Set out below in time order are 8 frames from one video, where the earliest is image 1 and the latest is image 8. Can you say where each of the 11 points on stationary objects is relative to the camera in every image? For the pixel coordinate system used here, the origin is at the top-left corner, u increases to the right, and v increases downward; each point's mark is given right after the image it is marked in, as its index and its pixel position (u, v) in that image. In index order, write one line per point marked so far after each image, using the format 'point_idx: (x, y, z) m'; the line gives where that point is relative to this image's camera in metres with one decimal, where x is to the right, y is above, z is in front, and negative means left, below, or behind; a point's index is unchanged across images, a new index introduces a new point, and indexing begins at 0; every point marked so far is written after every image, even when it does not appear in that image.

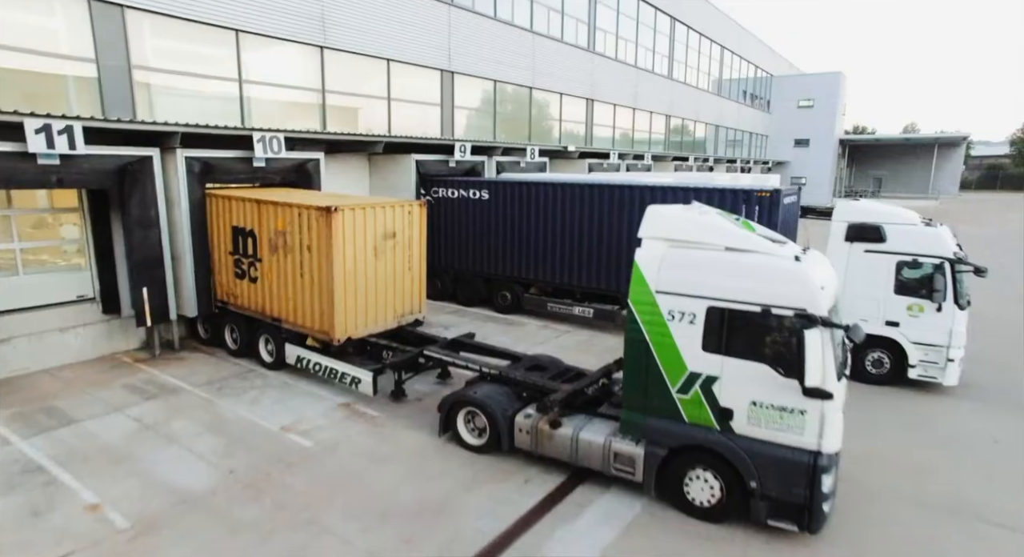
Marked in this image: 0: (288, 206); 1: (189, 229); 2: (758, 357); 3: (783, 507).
0: (-3.2, +1.0, +9.0) m
1: (-5.3, +0.8, +10.1) m
2: (+2.2, -0.7, +5.5) m
3: (+2.5, -2.0, +5.6) m
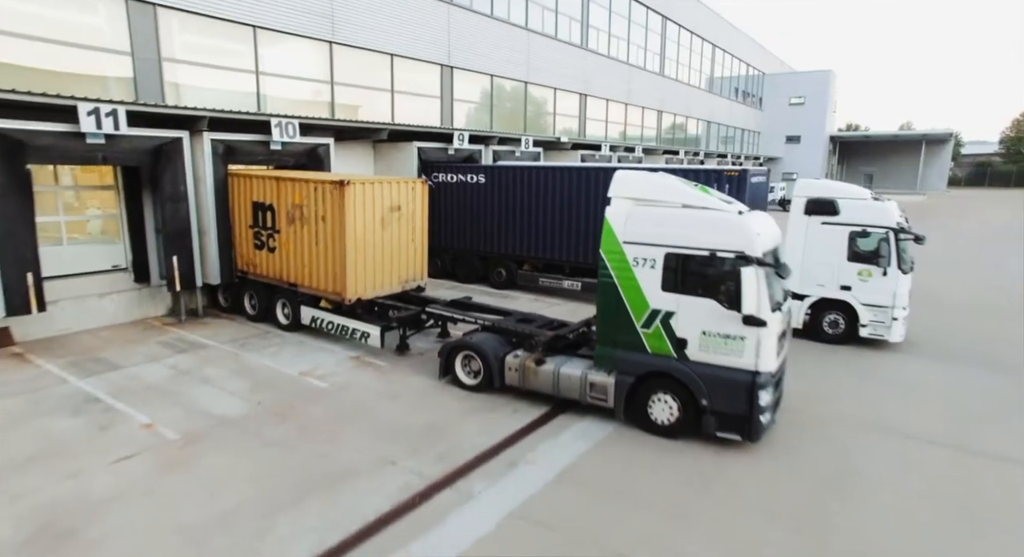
0: (-3.4, +1.6, +10.0) m
1: (-5.4, +1.3, +11.2) m
2: (+2.1, -0.2, +6.6) m
3: (+2.4, -1.5, +6.7) m
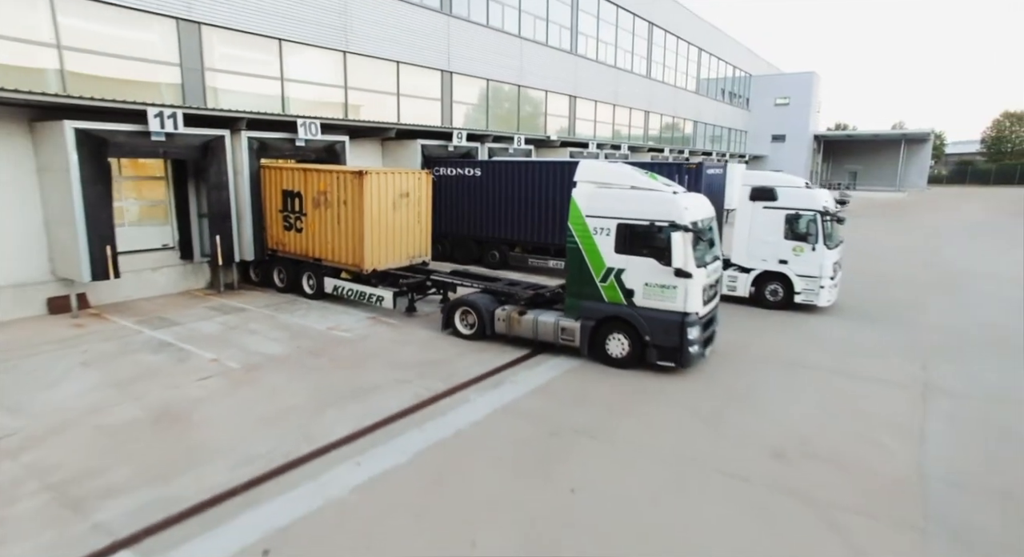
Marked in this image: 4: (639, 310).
0: (-3.6, +2.1, +12.1) m
1: (-5.6, +1.8, +13.2) m
2: (+1.9, +0.3, +8.6) m
3: (+2.2, -1.0, +8.7) m
4: (+1.8, -0.4, +8.8) m
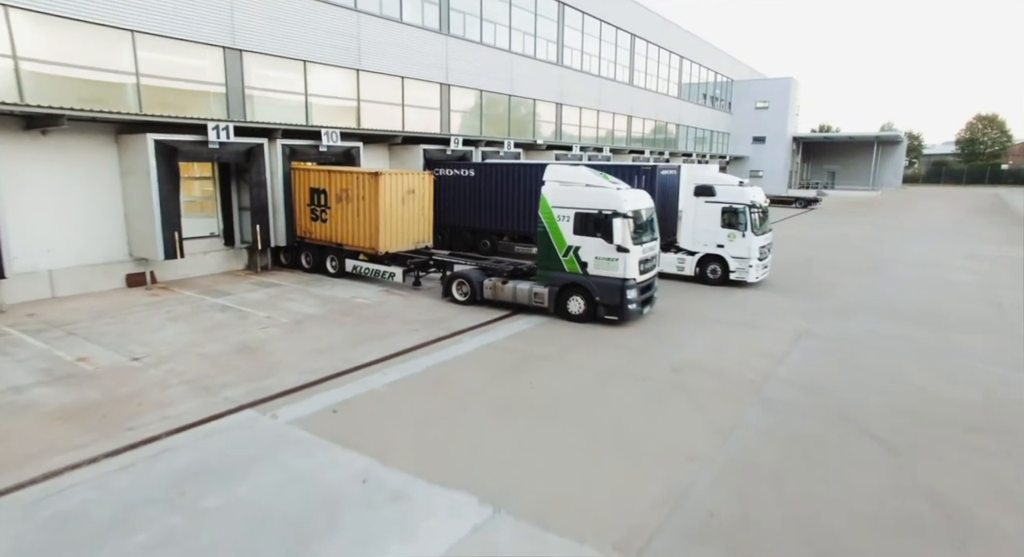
0: (-3.9, +2.5, +14.9) m
1: (-5.9, +2.3, +16.0) m
2: (+1.6, +0.8, +11.4) m
3: (+1.9, -0.6, +11.6) m
4: (+1.5, 0.0, +11.6) m
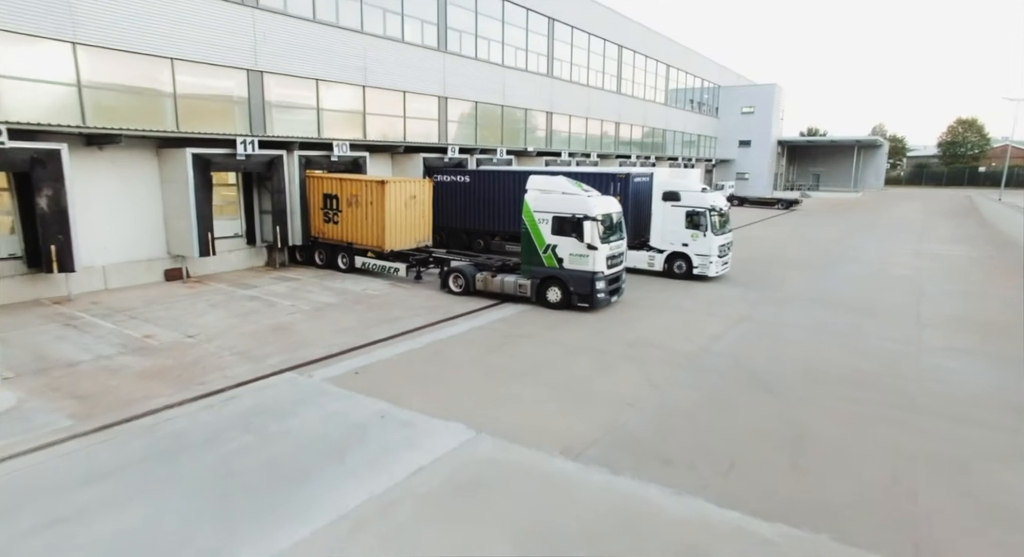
0: (-4.2, +2.7, +16.9) m
1: (-6.2, +2.4, +18.1) m
2: (+1.3, +0.9, +13.5) m
3: (+1.6, -0.4, +13.7) m
4: (+1.2, +0.2, +13.7) m
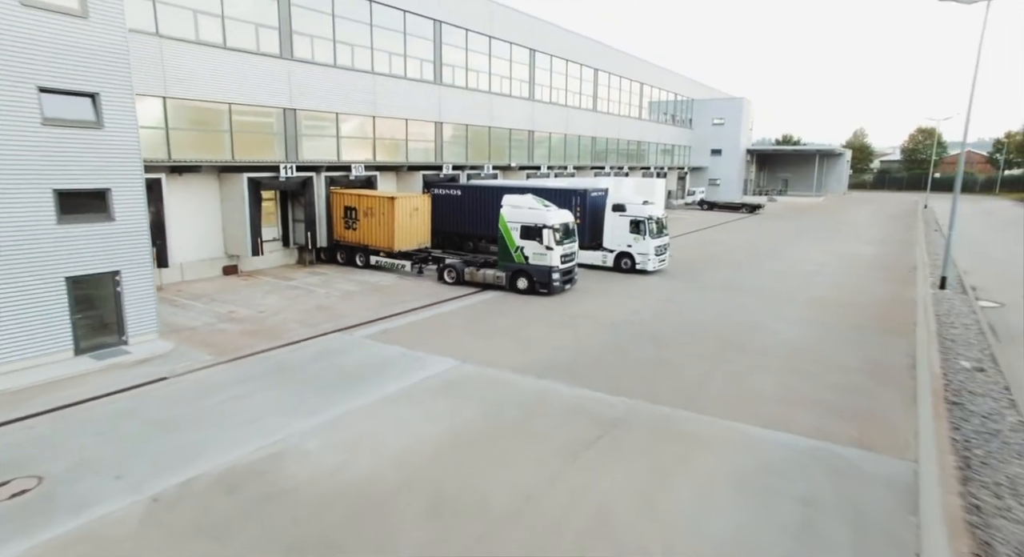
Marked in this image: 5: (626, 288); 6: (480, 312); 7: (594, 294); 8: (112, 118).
0: (-4.8, +2.8, +21.6) m
1: (-6.9, +2.6, +22.7) m
2: (+0.7, +1.1, +18.2) m
3: (+1.0, -0.2, +18.4) m
4: (+0.6, +0.4, +18.4) m
5: (+3.6, -0.3, +20.0) m
6: (-0.9, -0.9, +16.7) m
7: (+2.5, -0.5, +19.0) m
8: (-7.2, +2.9, +11.2) m
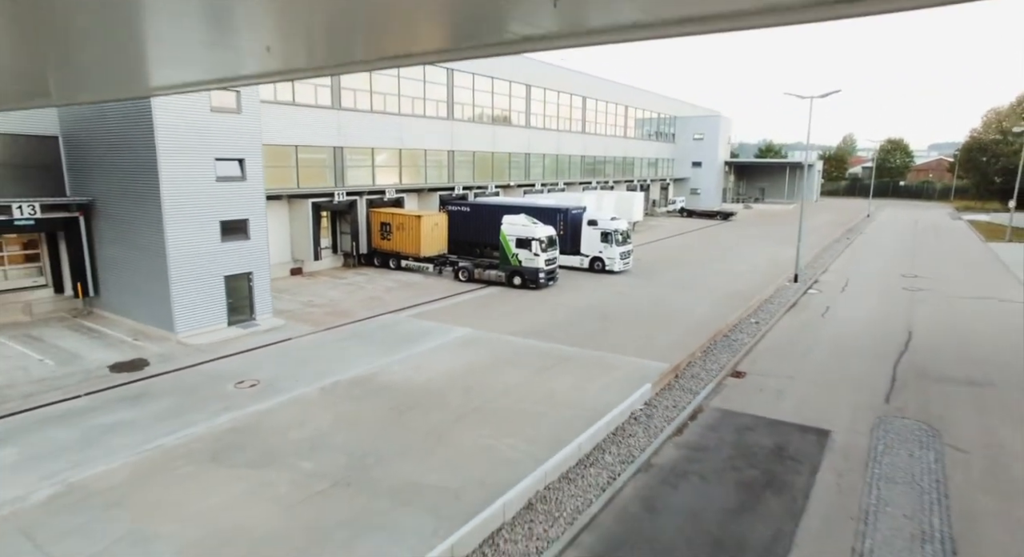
0: (-4.9, +2.9, +27.9) m
1: (-7.0, +2.6, +29.1) m
2: (+0.6, +1.2, +24.5) m
3: (+0.9, -0.1, +24.7) m
4: (+0.5, +0.4, +24.7) m
5: (+3.5, -0.3, +26.3) m
6: (-1.0, -0.8, +23.0) m
7: (+2.4, -0.4, +25.3) m
8: (-7.4, +3.0, +17.5) m
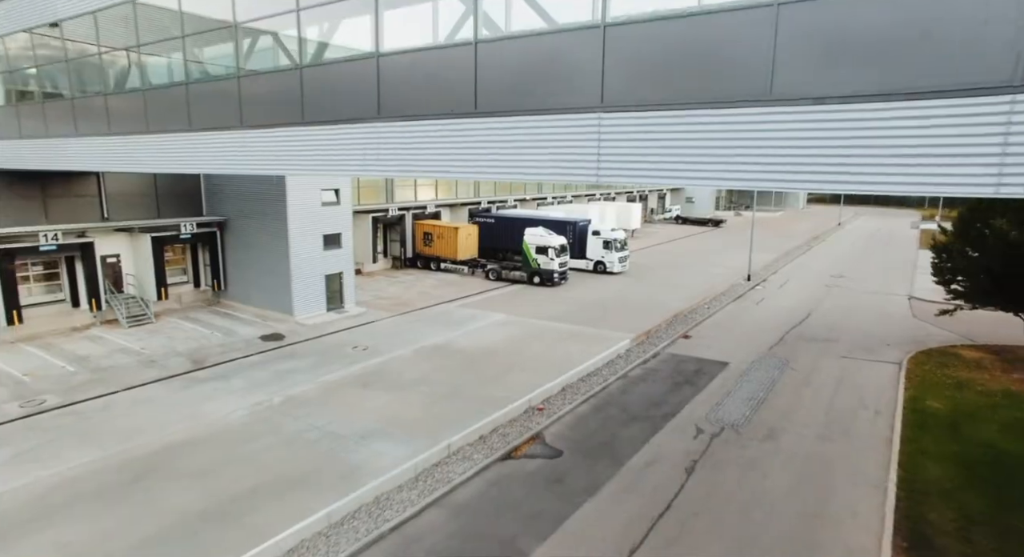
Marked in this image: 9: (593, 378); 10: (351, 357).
0: (-3.9, +2.9, +34.0) m
1: (-6.0, +2.7, +35.1) m
2: (+1.5, +1.2, +30.5) m
3: (+1.8, -0.1, +30.7) m
4: (+1.4, +0.4, +30.7) m
5: (+4.5, -0.3, +32.3) m
6: (0.0, -0.8, +29.0) m
7: (+3.3, -0.4, +31.3) m
8: (-6.5, +3.0, +23.6) m
9: (+1.7, -2.2, +13.4) m
10: (-4.7, -2.3, +18.2) m
